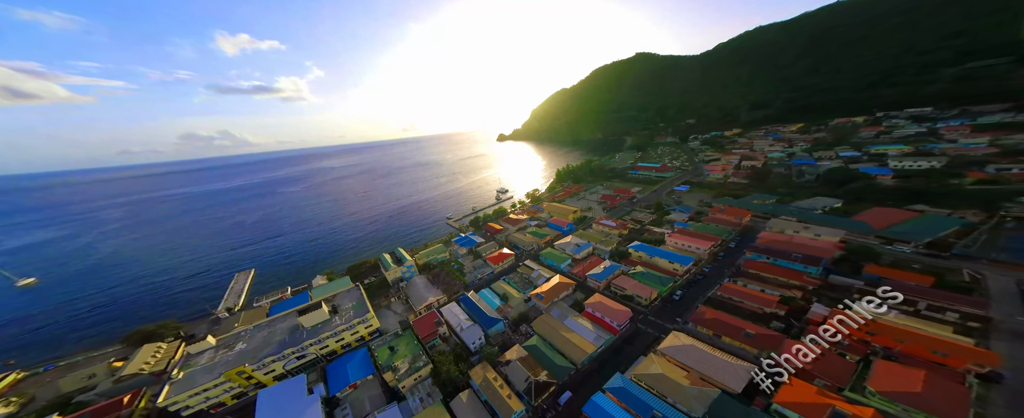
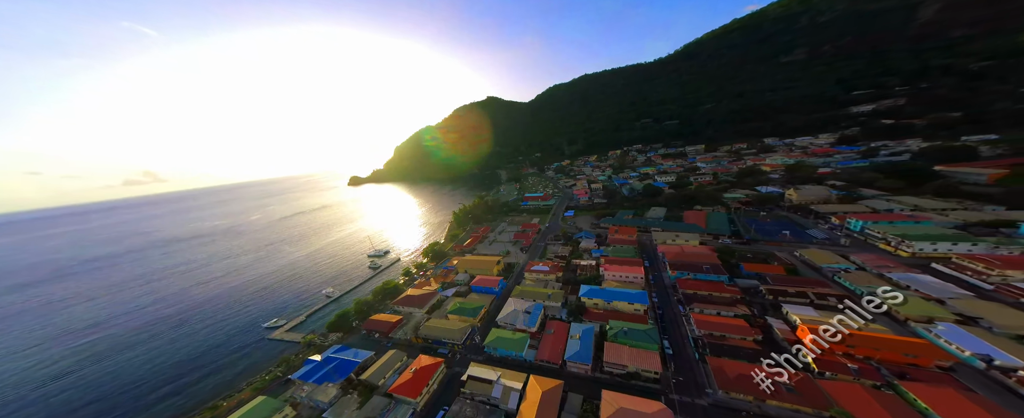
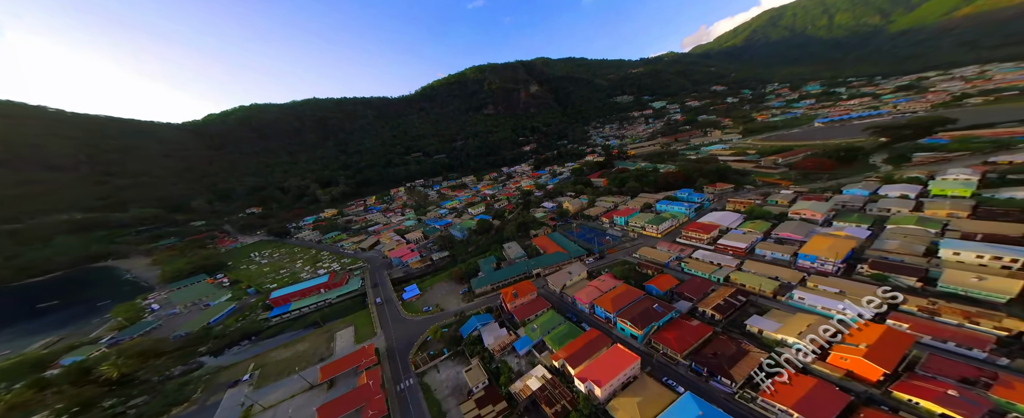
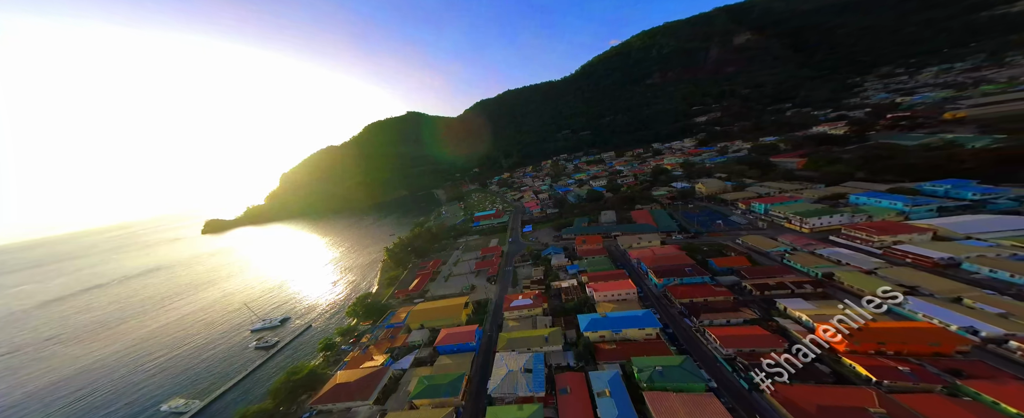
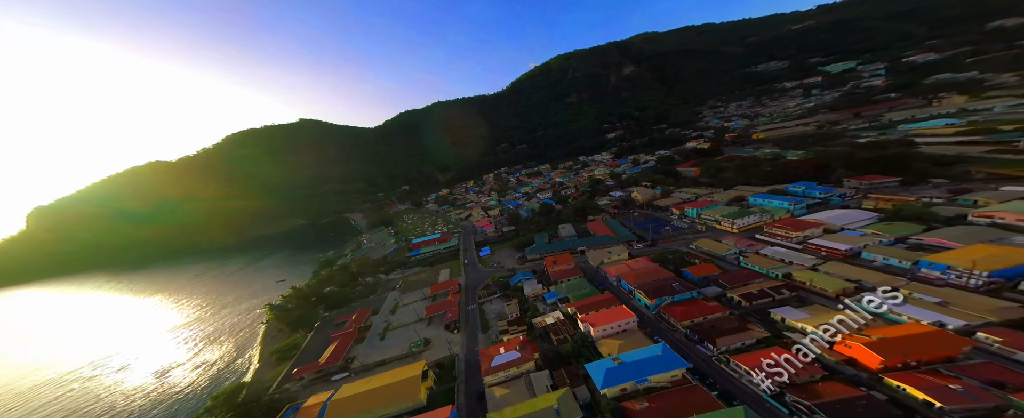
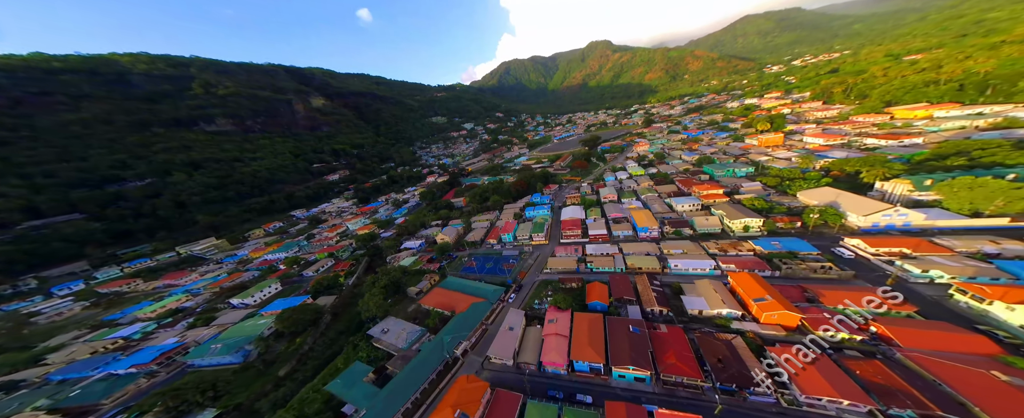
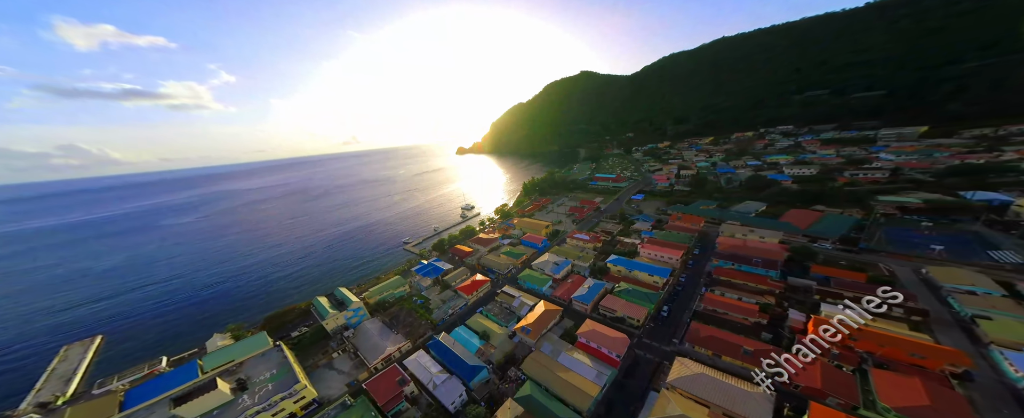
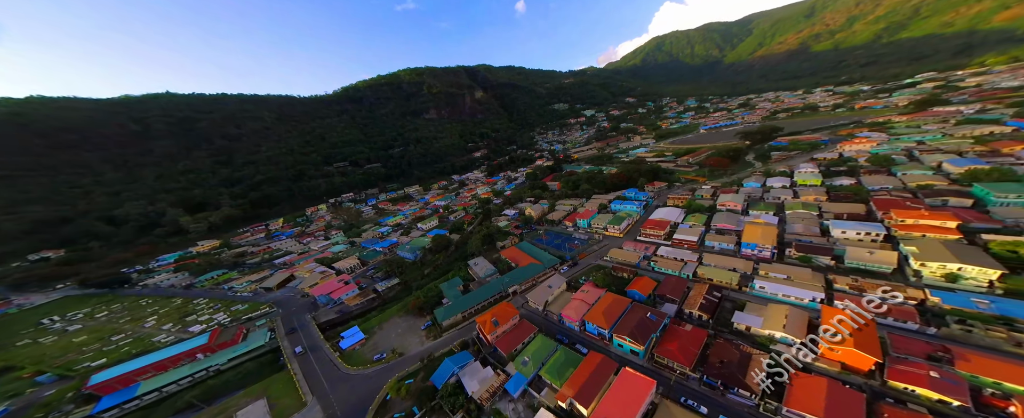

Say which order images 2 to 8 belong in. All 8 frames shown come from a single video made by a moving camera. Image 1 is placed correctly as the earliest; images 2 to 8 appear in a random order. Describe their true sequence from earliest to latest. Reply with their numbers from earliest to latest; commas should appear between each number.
7, 2, 4, 5, 3, 8, 6
